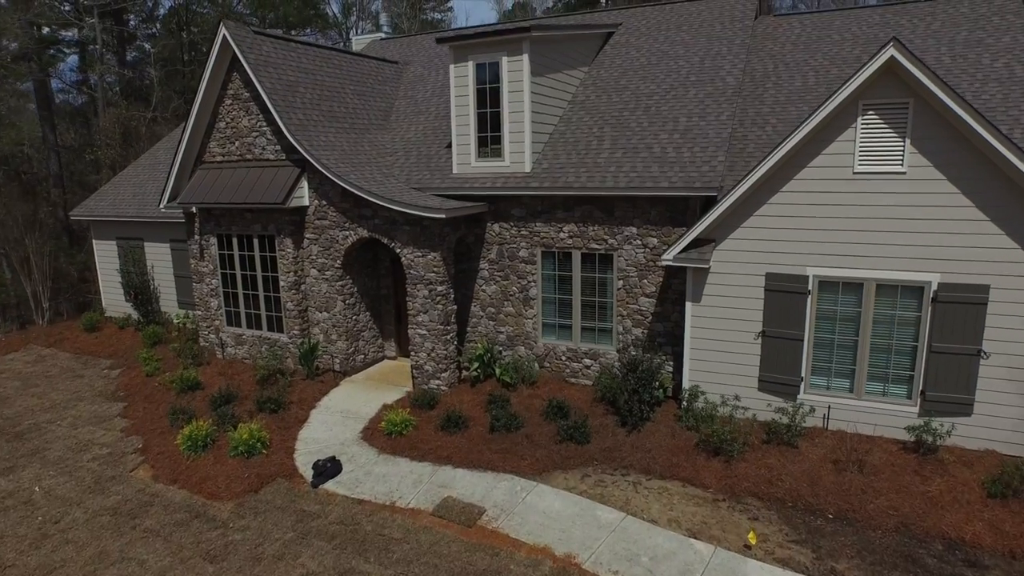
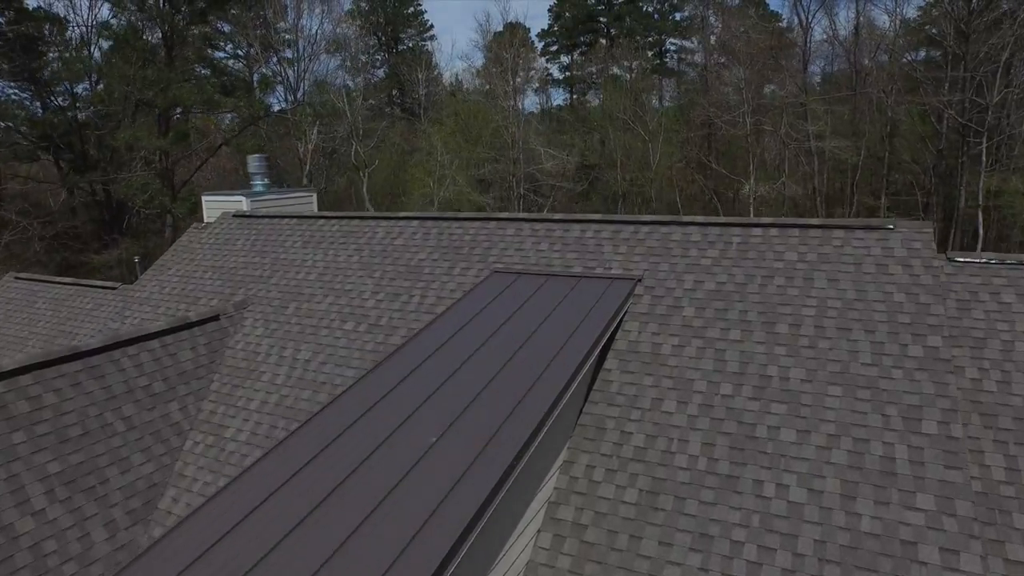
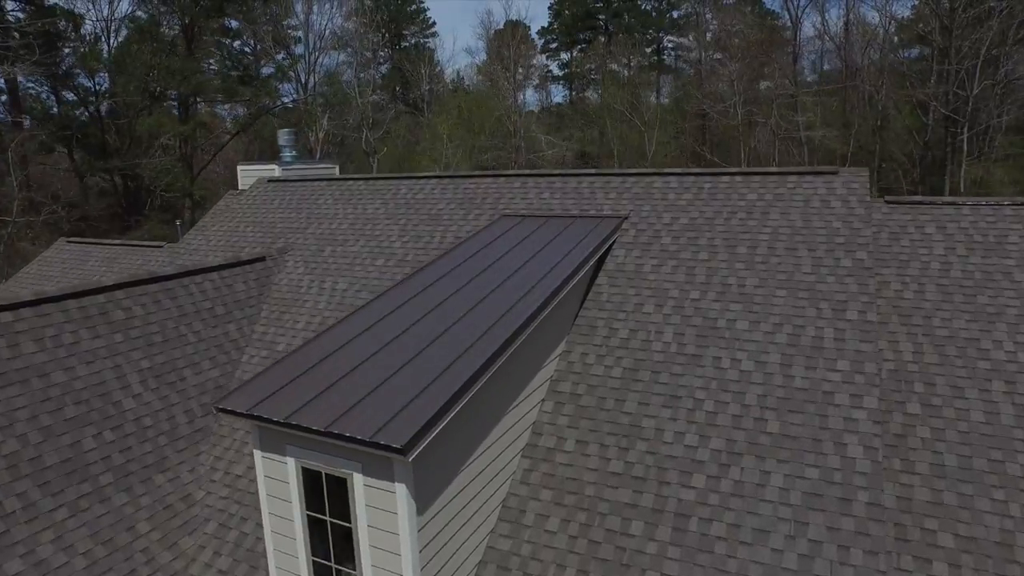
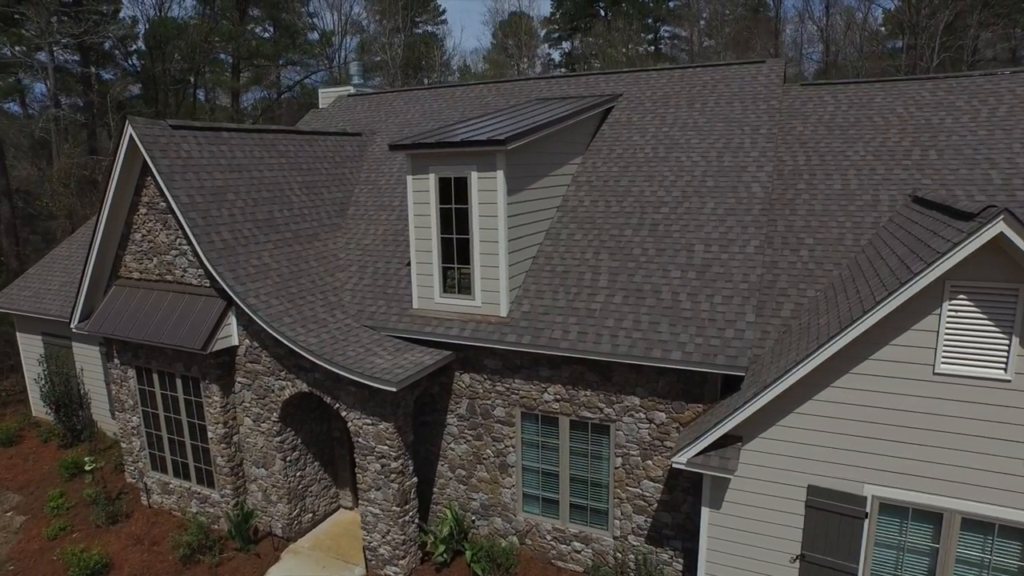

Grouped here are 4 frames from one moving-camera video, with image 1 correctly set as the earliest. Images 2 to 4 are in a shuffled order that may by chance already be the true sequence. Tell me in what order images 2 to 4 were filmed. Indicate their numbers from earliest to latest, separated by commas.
4, 3, 2
